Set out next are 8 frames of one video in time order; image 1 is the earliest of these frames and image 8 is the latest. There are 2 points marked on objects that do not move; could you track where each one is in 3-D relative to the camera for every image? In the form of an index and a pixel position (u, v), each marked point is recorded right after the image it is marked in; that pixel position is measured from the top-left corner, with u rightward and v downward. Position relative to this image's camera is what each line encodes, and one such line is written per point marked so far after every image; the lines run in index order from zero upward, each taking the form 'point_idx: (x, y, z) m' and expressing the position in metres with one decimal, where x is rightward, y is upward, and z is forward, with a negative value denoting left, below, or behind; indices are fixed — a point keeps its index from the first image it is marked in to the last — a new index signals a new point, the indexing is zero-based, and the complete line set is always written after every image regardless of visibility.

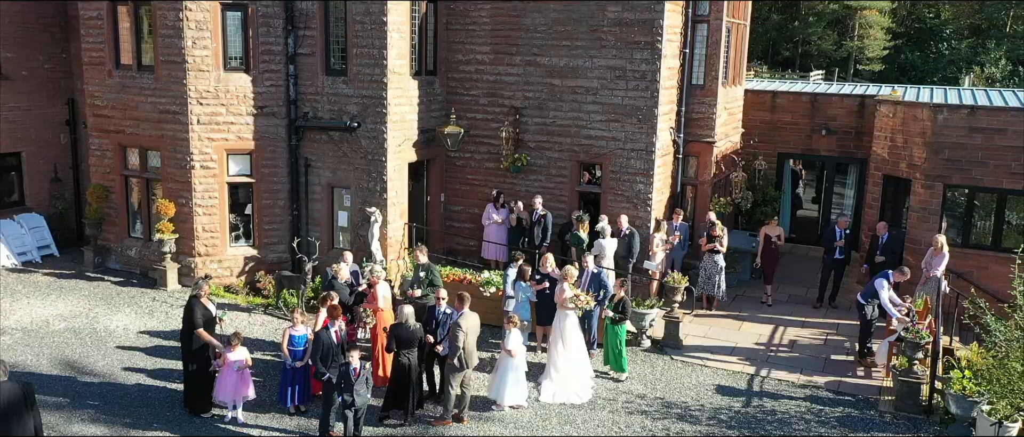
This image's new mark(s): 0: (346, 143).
0: (-3.0, +1.3, +14.4) m
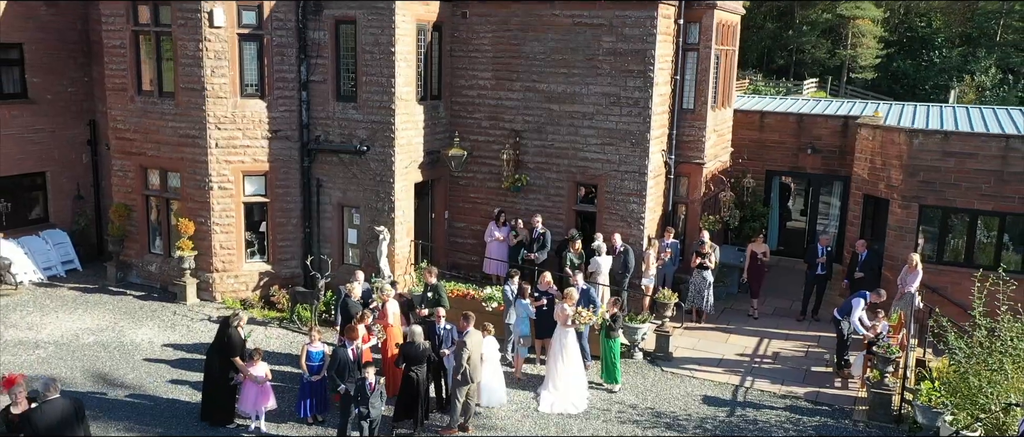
0: (-3.0, +1.0, +15.3) m
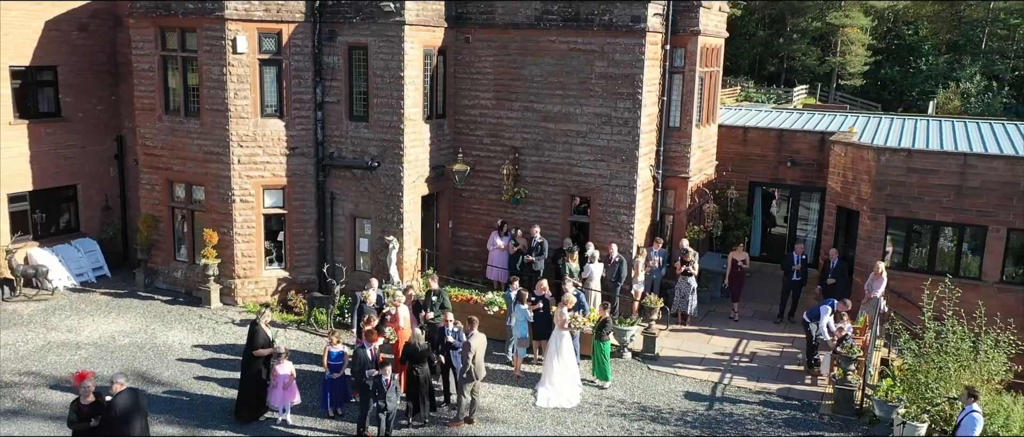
0: (-3.0, +0.8, +16.5) m
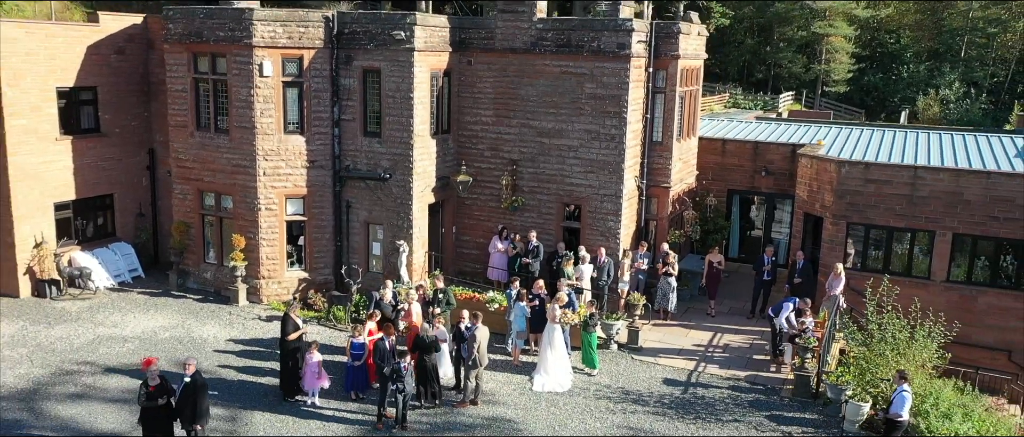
0: (-3.0, +0.7, +18.3) m
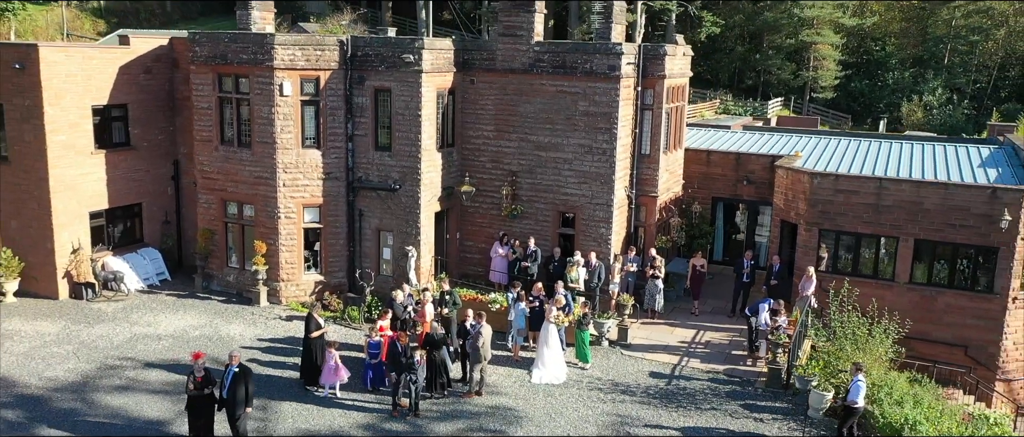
0: (-3.0, +0.5, +19.9) m
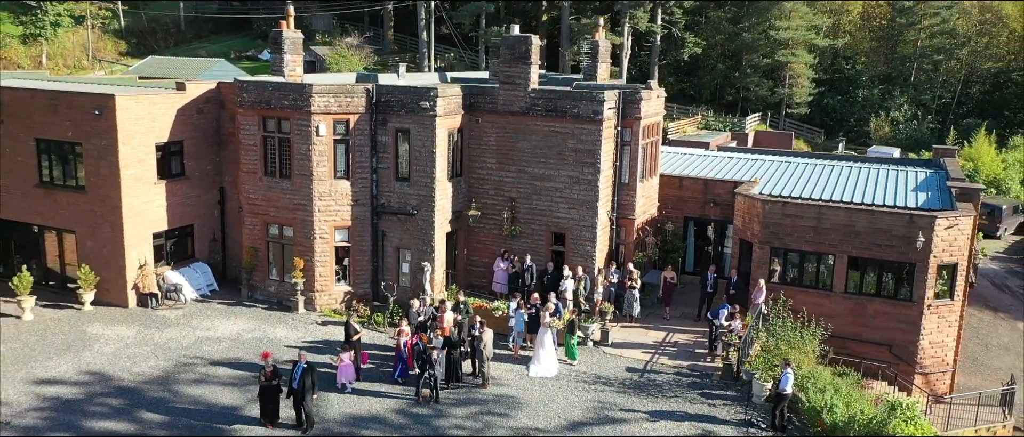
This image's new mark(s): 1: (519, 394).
0: (-3.0, -0.1, +23.5) m
1: (+0.2, -4.1, +18.9) m
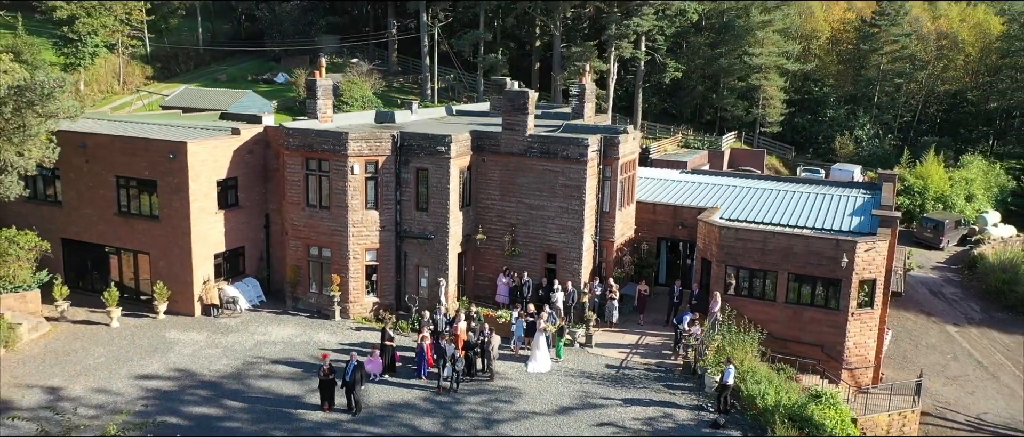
0: (-3.0, -0.9, +28.3) m
1: (+0.2, -4.9, +23.7) m
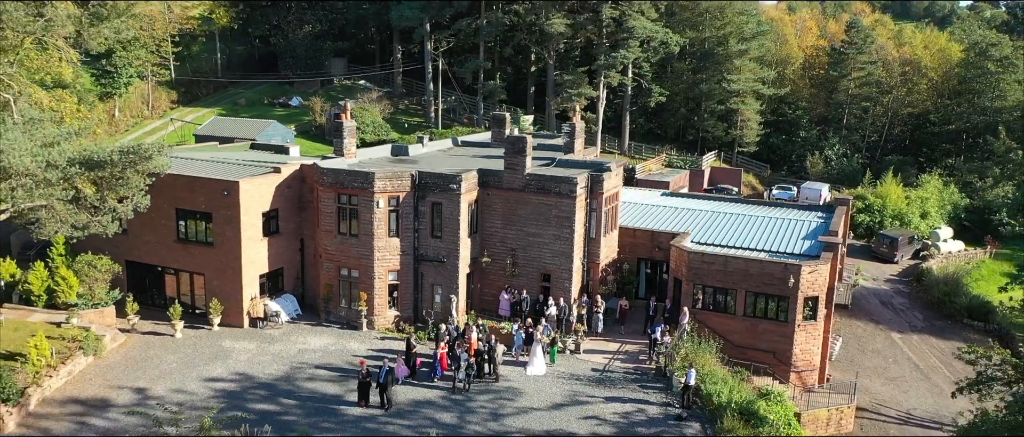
0: (-3.0, -2.0, +33.3) m
1: (+0.3, -6.0, +28.8) m
